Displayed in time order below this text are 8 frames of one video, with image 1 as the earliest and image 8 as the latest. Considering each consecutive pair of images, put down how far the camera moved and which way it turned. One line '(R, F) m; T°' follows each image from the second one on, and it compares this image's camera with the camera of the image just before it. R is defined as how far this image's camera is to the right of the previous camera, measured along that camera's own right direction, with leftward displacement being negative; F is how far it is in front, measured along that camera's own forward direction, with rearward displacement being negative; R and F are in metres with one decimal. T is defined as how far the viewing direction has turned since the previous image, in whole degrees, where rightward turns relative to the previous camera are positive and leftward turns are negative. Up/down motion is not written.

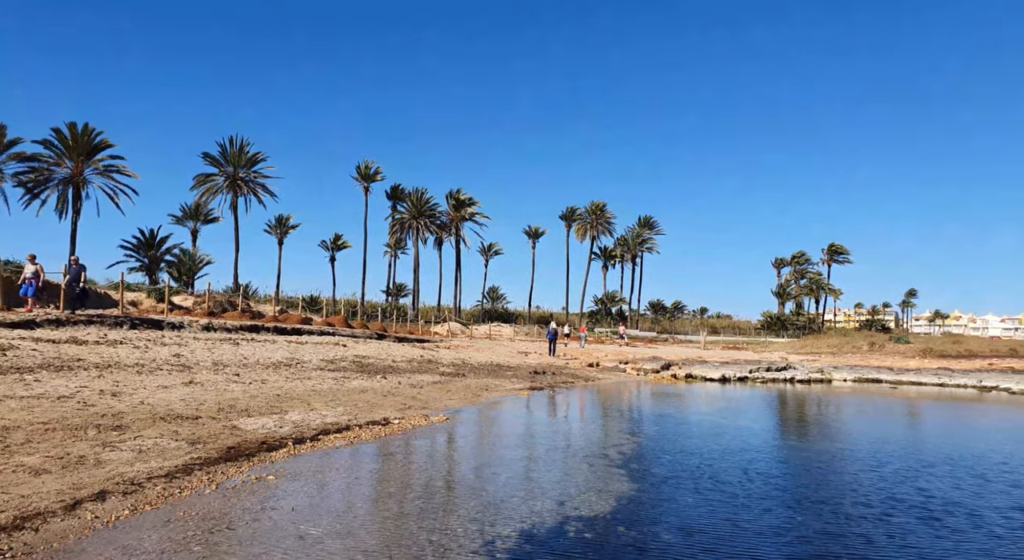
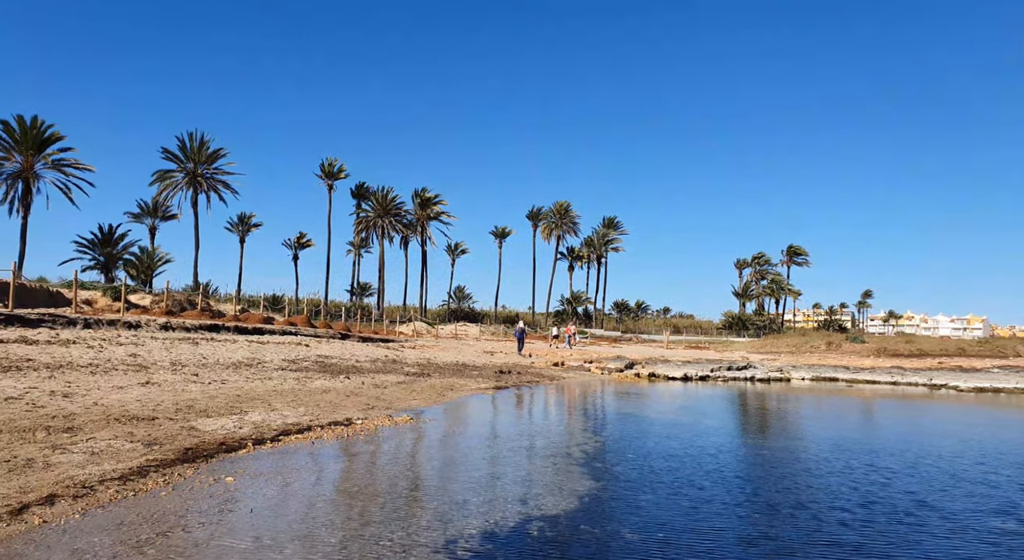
(0.0, 0.0) m; +3°
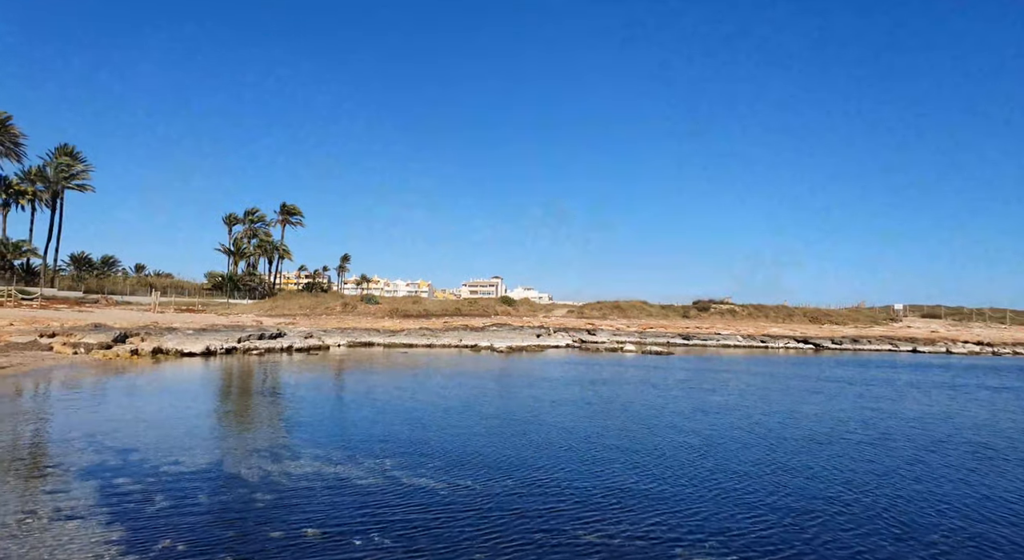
(-0.7, +1.5) m; +4°
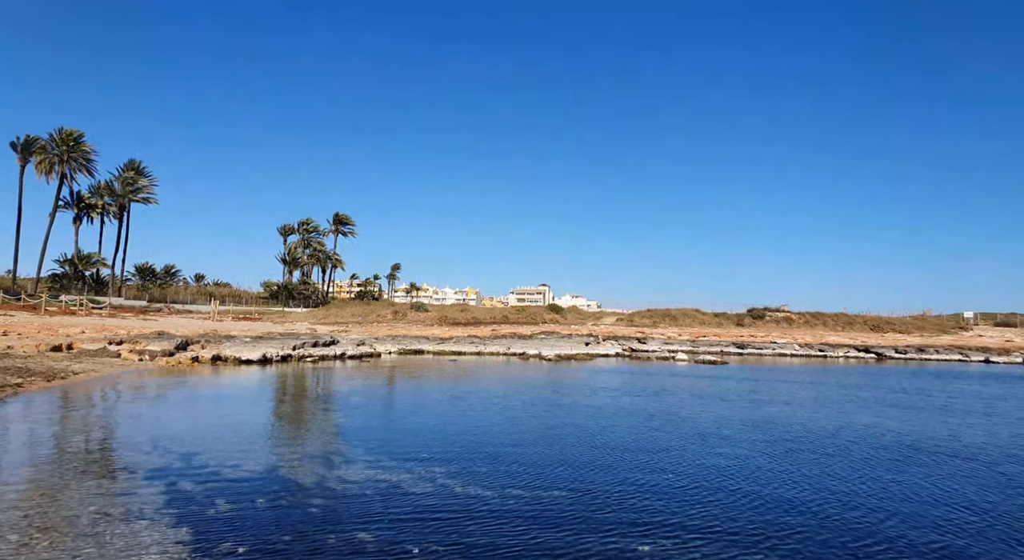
(-0.2, 0.0) m; -4°
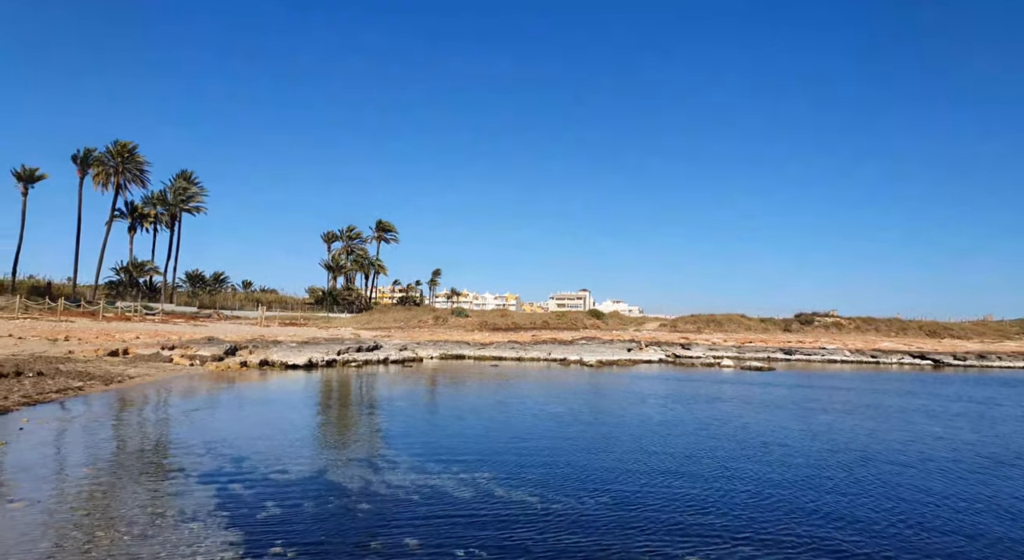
(-0.2, 0.0) m; -3°
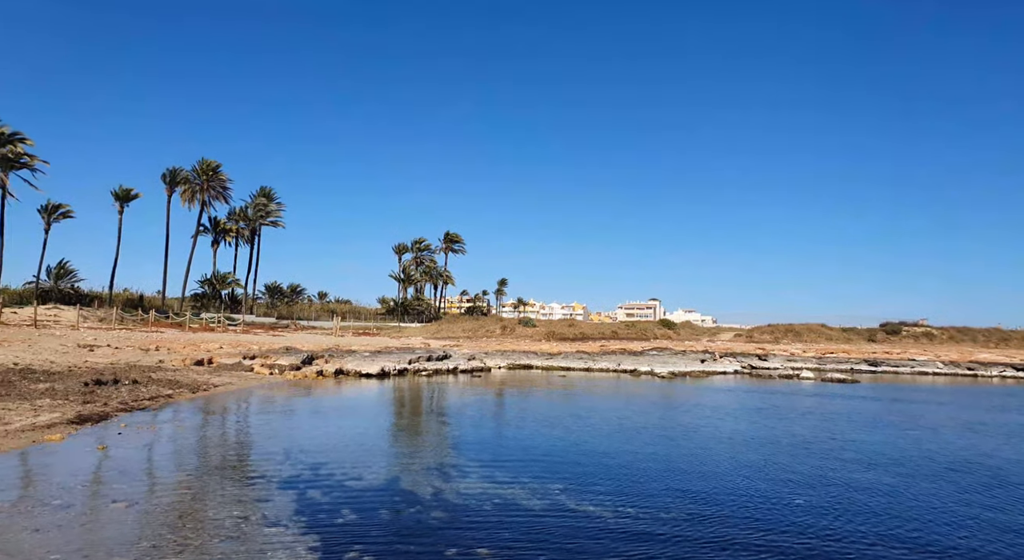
(-0.3, +0.1) m; -6°
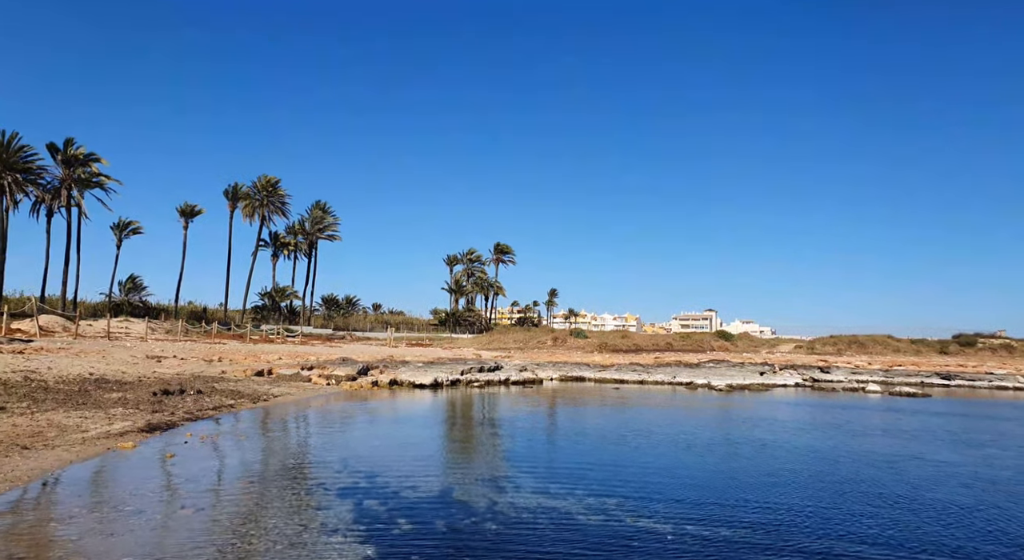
(-0.3, +0.1) m; -4°
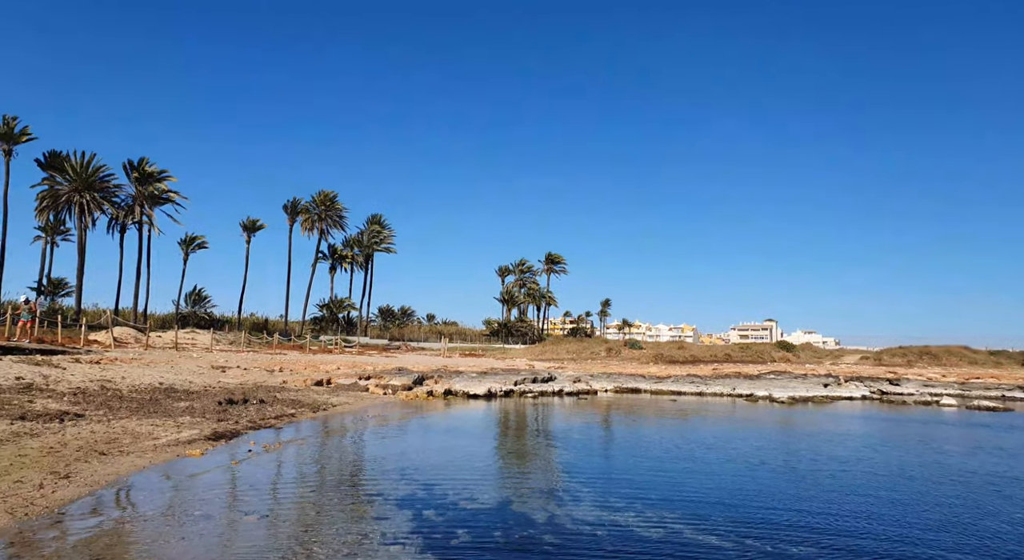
(-0.3, +0.1) m; -4°
